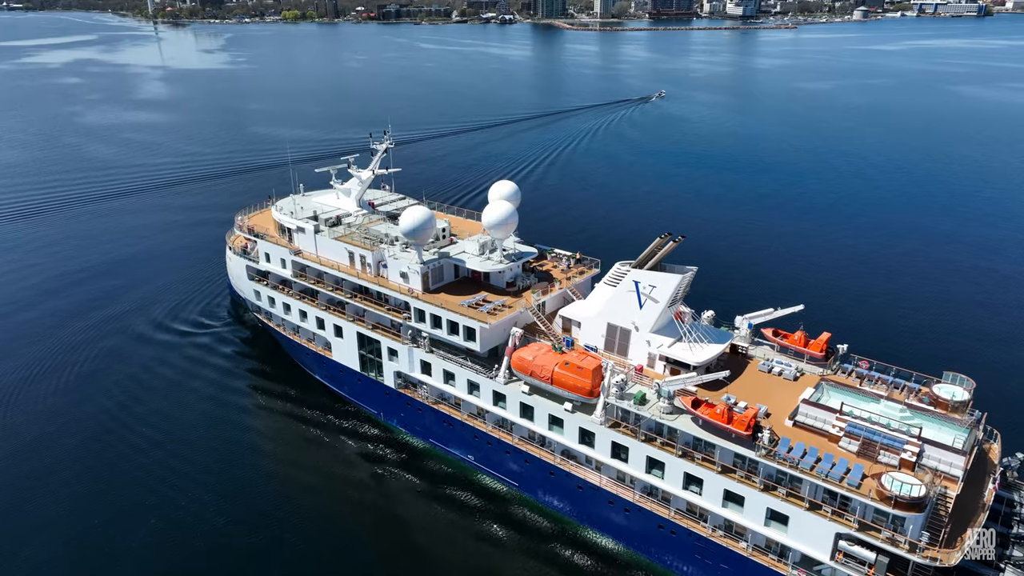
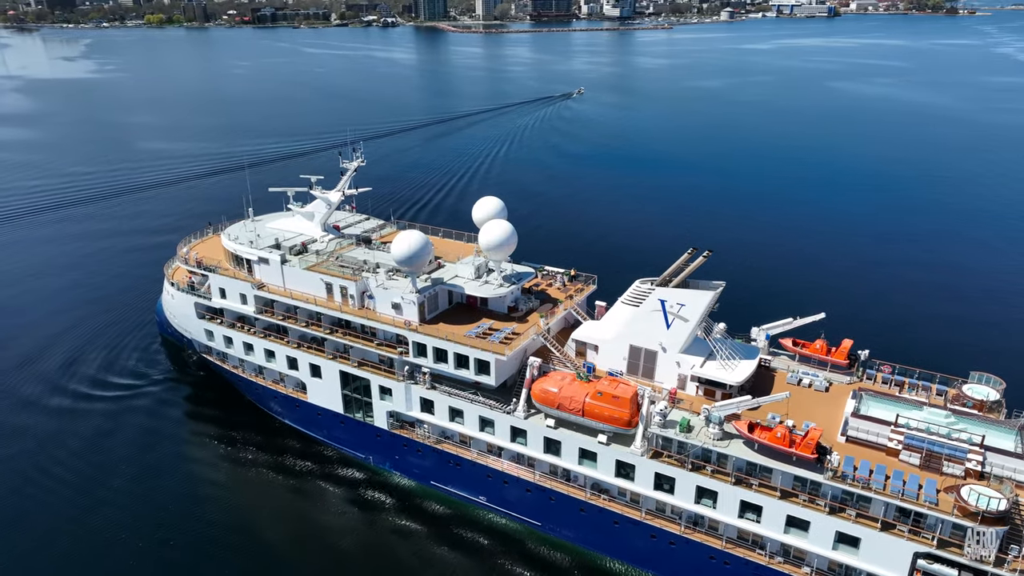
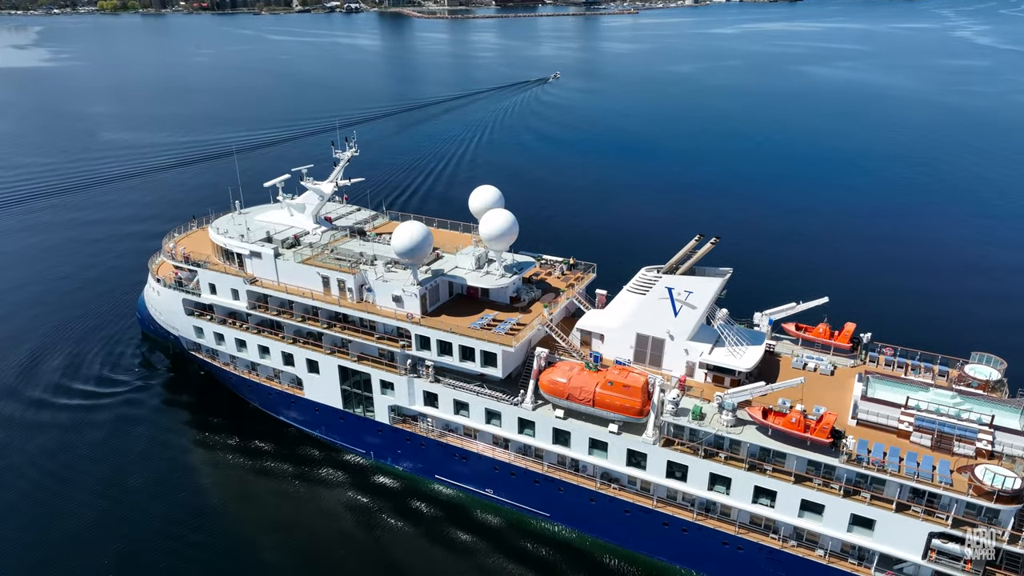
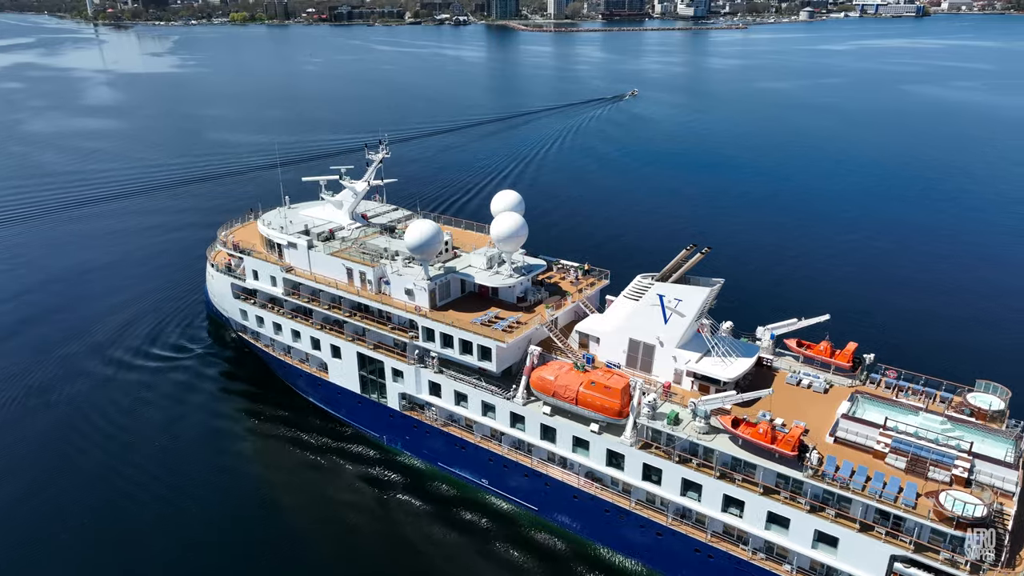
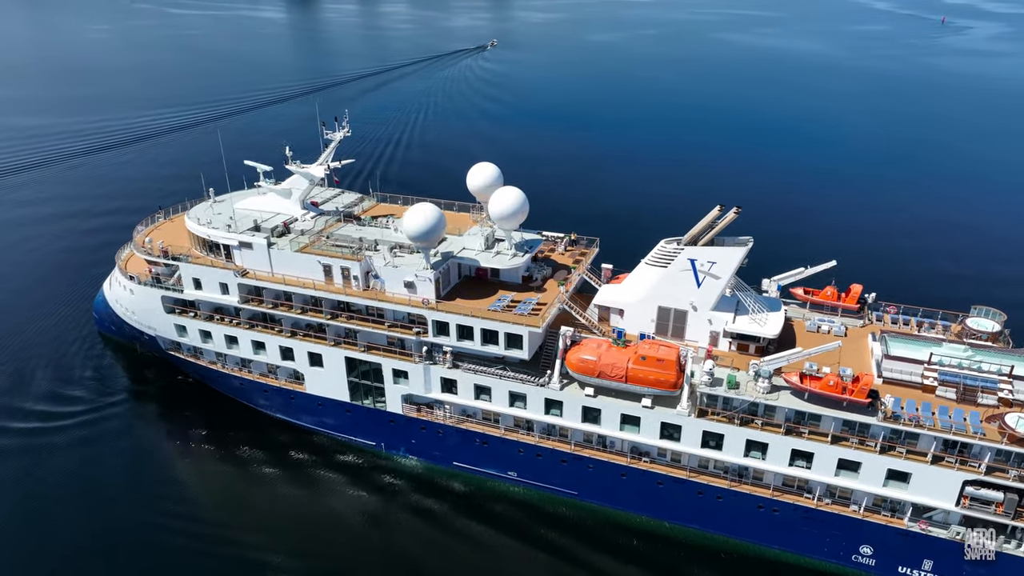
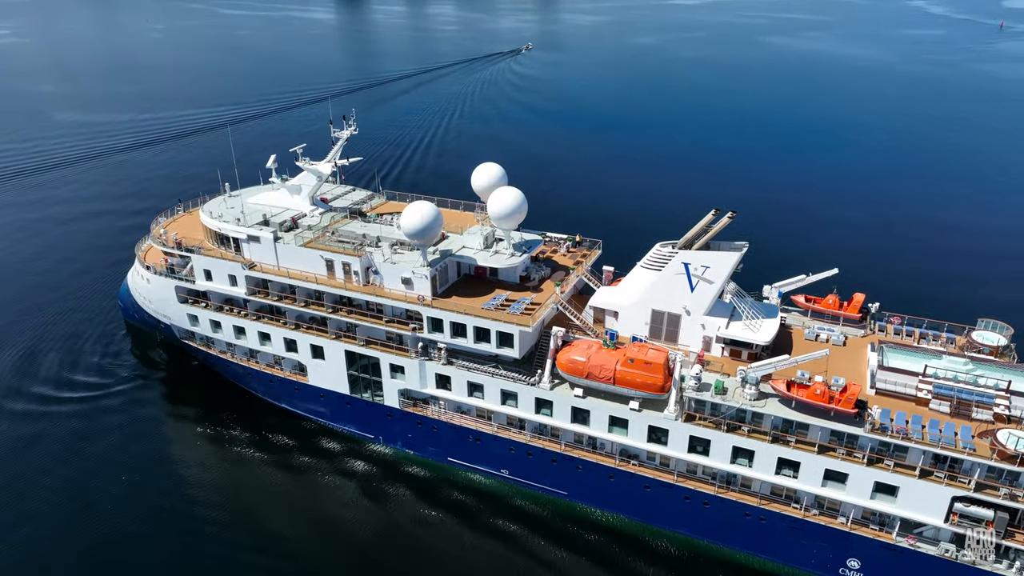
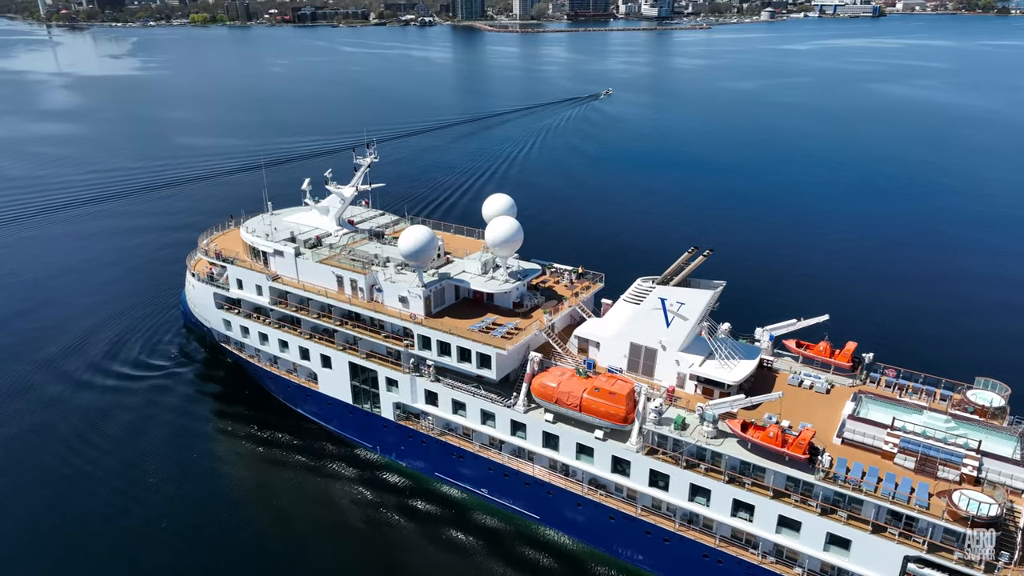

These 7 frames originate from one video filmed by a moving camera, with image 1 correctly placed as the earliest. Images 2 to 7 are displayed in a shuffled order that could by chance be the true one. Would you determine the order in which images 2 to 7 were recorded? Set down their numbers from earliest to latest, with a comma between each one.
4, 7, 2, 3, 6, 5
